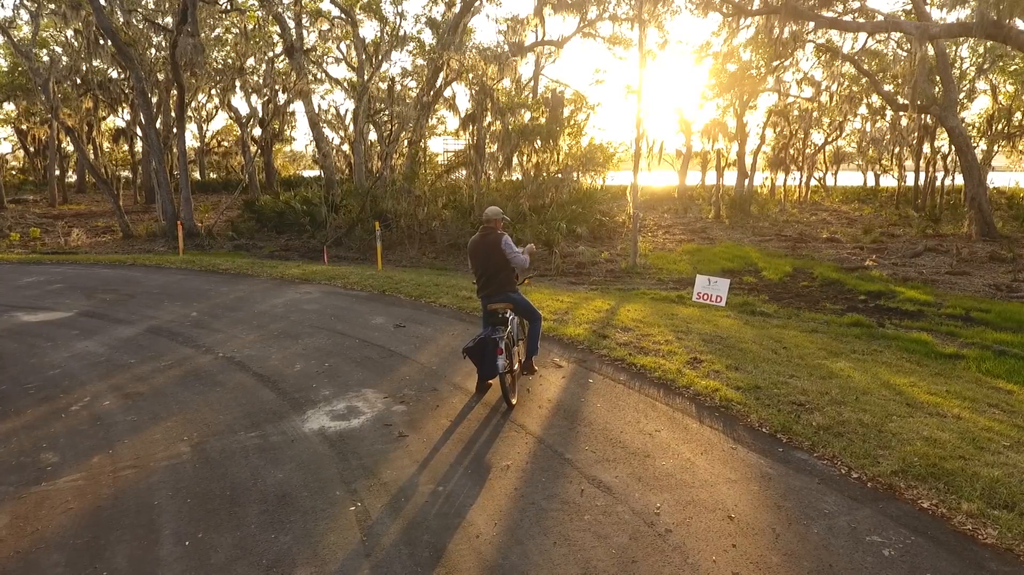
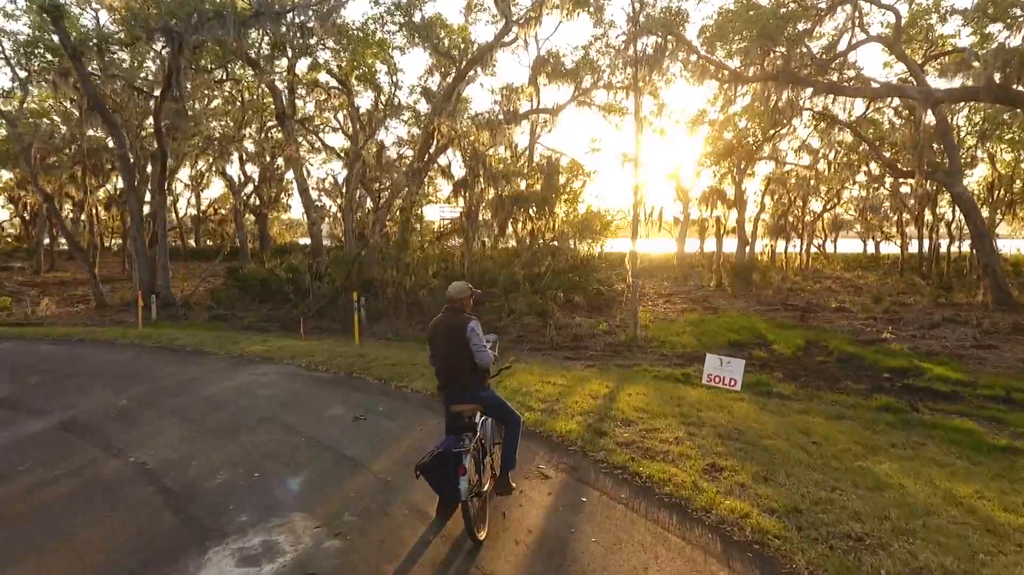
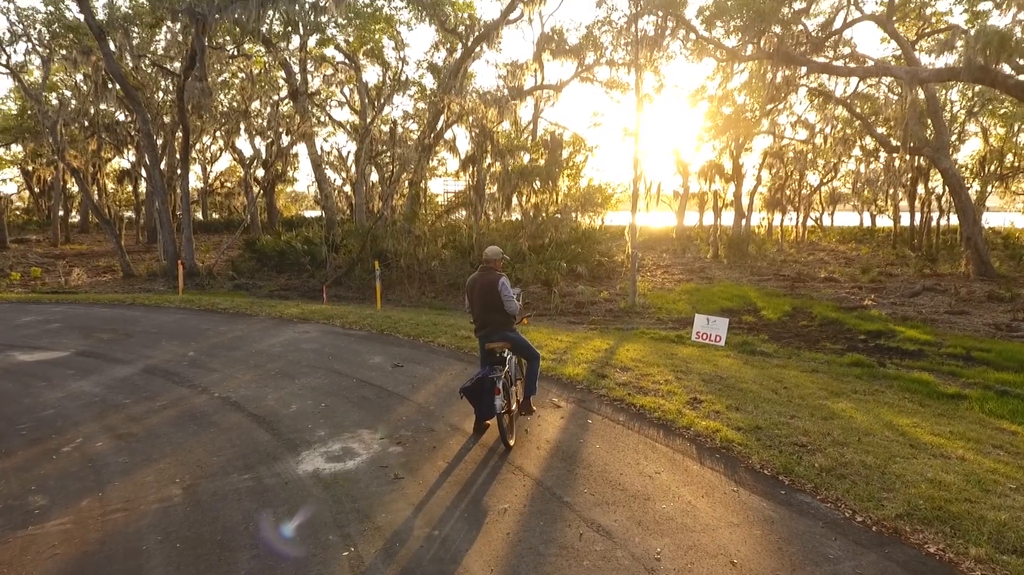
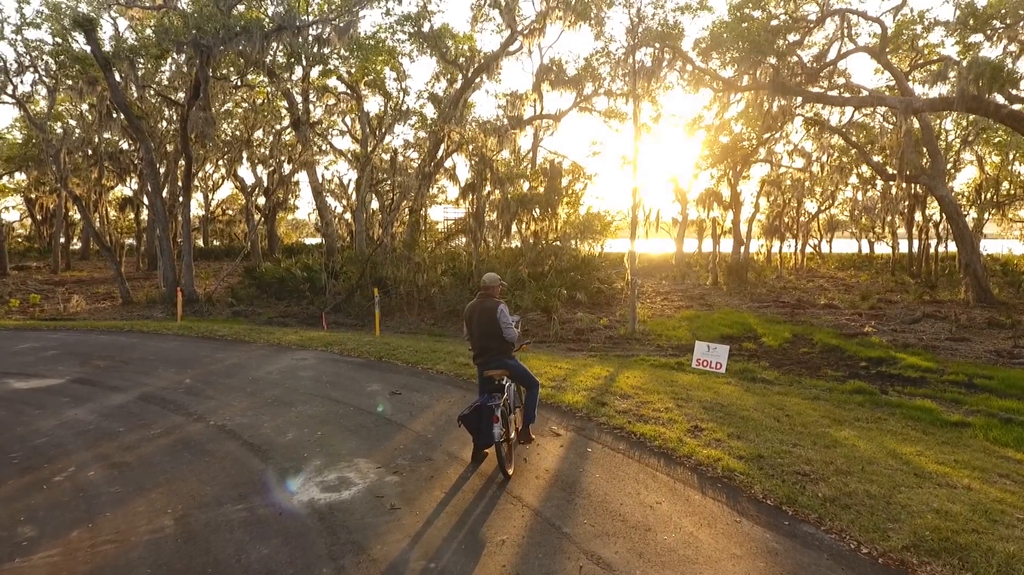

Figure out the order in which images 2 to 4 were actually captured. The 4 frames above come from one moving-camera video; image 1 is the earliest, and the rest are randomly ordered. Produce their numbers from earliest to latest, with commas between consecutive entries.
3, 4, 2
